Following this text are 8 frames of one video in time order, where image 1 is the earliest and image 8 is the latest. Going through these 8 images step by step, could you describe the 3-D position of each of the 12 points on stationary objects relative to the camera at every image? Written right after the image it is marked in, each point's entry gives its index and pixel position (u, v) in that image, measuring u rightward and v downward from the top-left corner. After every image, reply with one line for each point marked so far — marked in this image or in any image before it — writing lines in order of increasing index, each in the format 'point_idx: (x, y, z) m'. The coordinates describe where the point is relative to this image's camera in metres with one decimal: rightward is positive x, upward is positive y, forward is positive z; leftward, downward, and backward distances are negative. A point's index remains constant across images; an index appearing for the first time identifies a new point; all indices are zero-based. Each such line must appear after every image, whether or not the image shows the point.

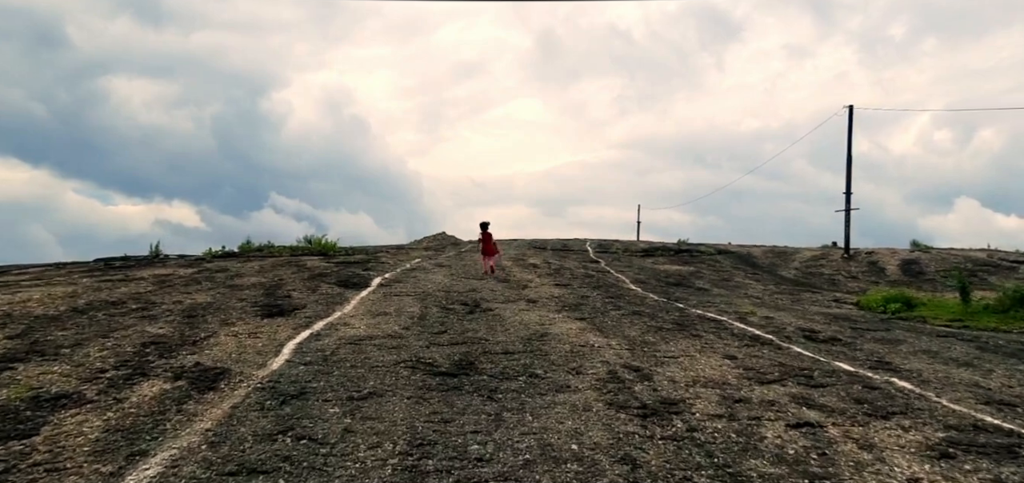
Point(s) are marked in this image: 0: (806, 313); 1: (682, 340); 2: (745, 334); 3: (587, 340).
0: (+6.6, -1.6, +13.3) m
1: (+2.6, -1.5, +9.2) m
2: (+3.8, -1.5, +9.8) m
3: (+1.2, -1.5, +9.3) m
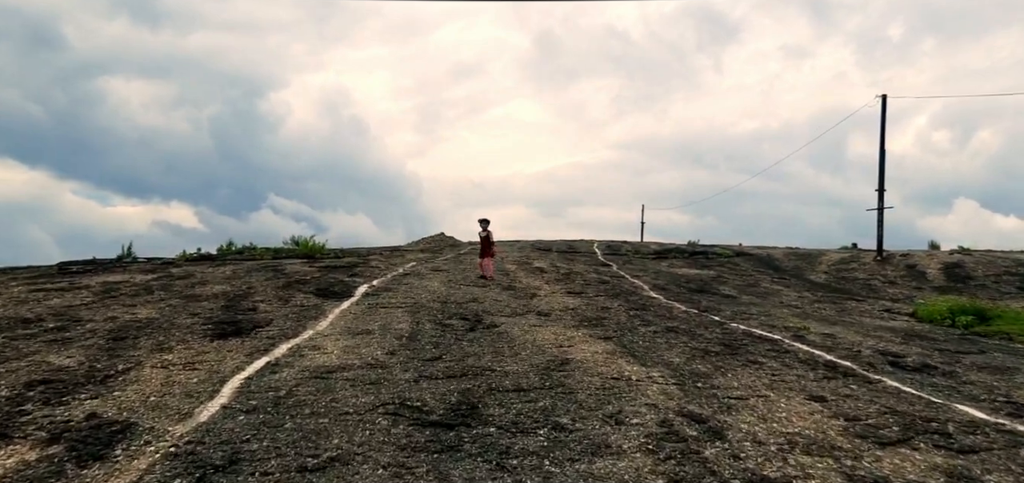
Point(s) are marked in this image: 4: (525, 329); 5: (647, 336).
0: (+6.7, -1.6, +11.4) m
1: (+2.8, -1.6, +7.2) m
2: (+4.0, -1.6, +7.9) m
3: (+1.3, -1.6, +7.3) m
4: (+0.2, -1.4, +9.9) m
5: (+2.1, -1.5, +9.5) m
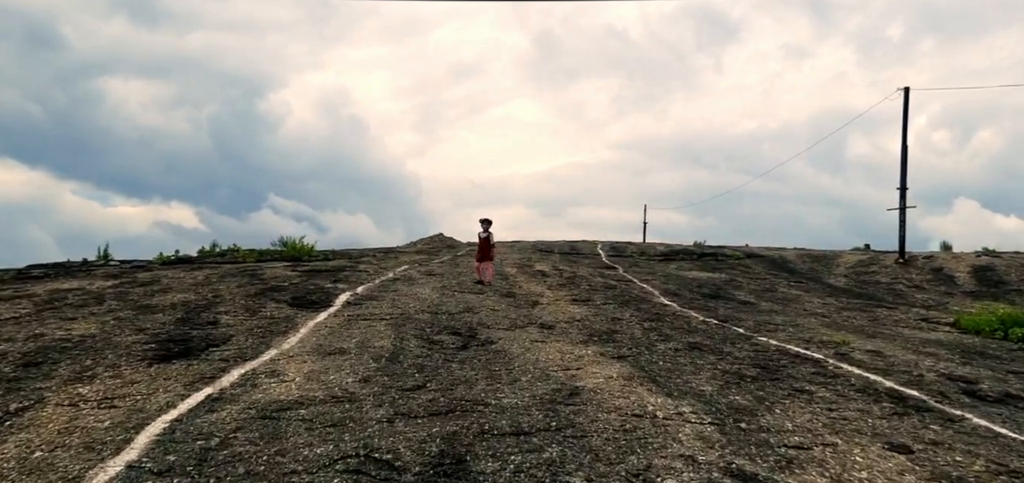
0: (+6.7, -1.7, +10.0) m
1: (+2.7, -1.6, +5.9) m
2: (+3.9, -1.6, +6.5) m
3: (+1.3, -1.6, +6.0) m
4: (+0.2, -1.5, +8.6) m
5: (+2.1, -1.6, +8.1) m
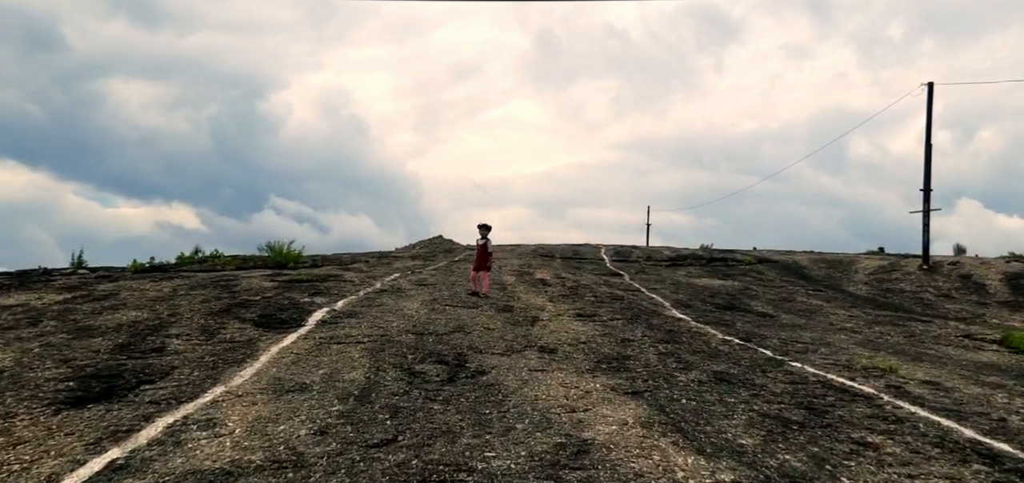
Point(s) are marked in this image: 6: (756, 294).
0: (+6.6, -1.8, +8.8) m
1: (+2.7, -1.8, +4.6) m
2: (+3.9, -1.8, +5.3) m
3: (+1.2, -1.8, +4.7) m
4: (+0.1, -1.6, +7.3) m
5: (+2.0, -1.7, +6.9) m
6: (+7.1, -1.6, +17.6) m
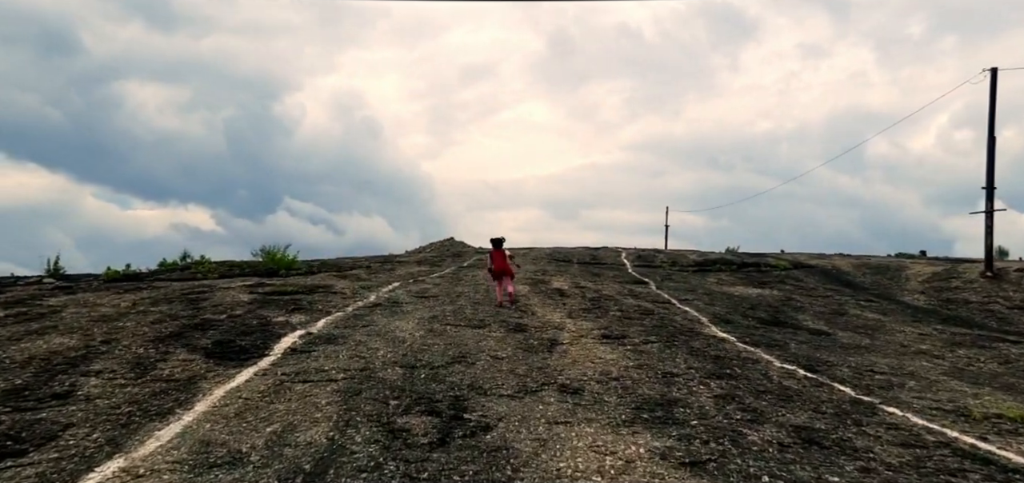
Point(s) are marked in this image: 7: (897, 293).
0: (+6.8, -2.0, +6.8) m
1: (+2.7, -1.9, +2.7) m
2: (+4.0, -1.9, +3.3) m
3: (+1.3, -1.9, +2.8) m
4: (+0.3, -1.8, +5.5) m
5: (+2.2, -1.8, +5.0) m
6: (+7.5, -1.7, +15.6) m
7: (+11.5, -1.5, +18.0) m
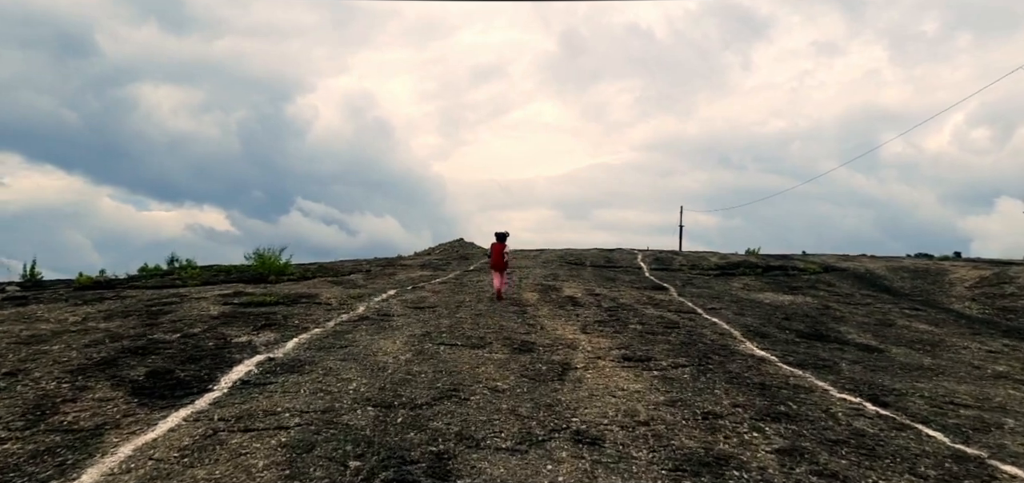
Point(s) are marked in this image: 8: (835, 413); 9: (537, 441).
0: (+6.8, -2.0, +5.1) m
1: (+2.7, -1.9, +1.2) m
2: (+3.9, -1.9, +1.8) m
3: (+1.2, -1.9, +1.3) m
4: (+0.2, -1.8, +4.0) m
5: (+2.1, -1.9, +3.4) m
6: (+7.7, -1.7, +14.0) m
7: (+11.7, -1.6, +16.3) m
8: (+3.5, -1.9, +6.6) m
9: (+0.2, -1.7, +5.3) m
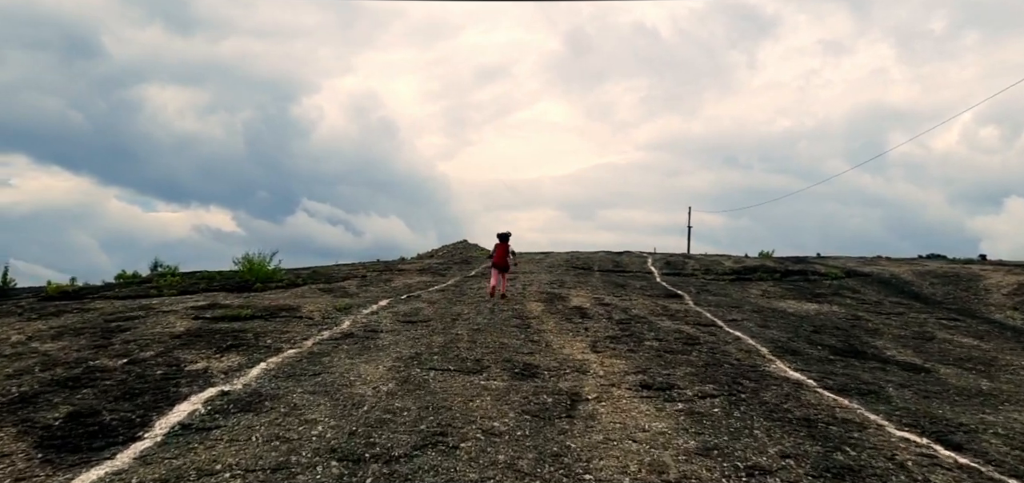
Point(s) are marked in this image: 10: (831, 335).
0: (+6.8, -2.1, +3.9) m
1: (+2.6, -2.0, 0.0) m
2: (+3.8, -2.0, +0.6) m
3: (+1.2, -2.0, +0.1) m
4: (+0.2, -1.9, +2.8) m
5: (+2.1, -2.0, +2.3) m
6: (+7.7, -1.9, +12.7) m
7: (+11.8, -1.7, +15.1) m
8: (+3.5, -2.0, +5.4) m
9: (+0.2, -1.8, +4.2) m
10: (+6.4, -1.9, +12.1) m
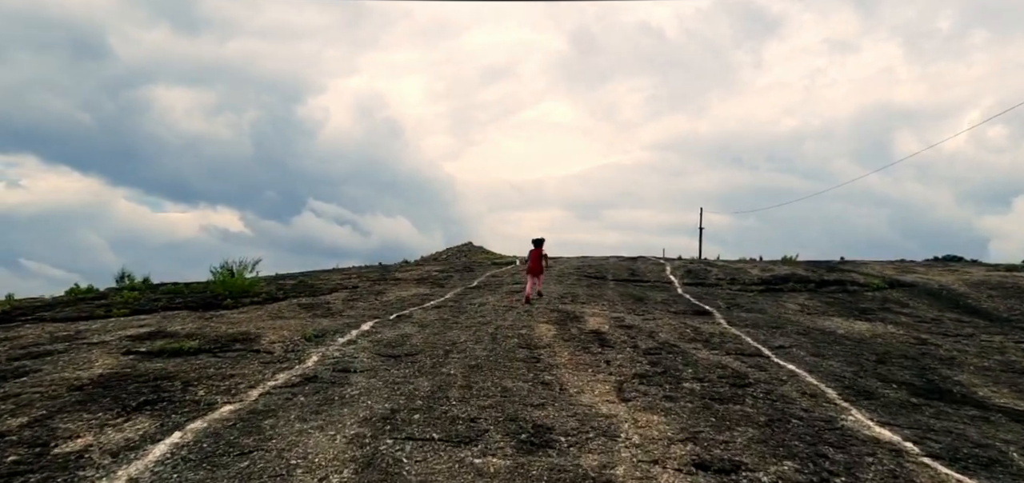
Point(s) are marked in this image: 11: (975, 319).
0: (+6.8, -2.3, +1.9) m
1: (+2.6, -2.3, -2.0) m
2: (+3.8, -2.2, -1.4) m
3: (+1.1, -2.3, -1.9) m
4: (+0.2, -2.2, +0.8) m
5: (+2.1, -2.2, +0.3) m
6: (+7.8, -2.1, +10.7) m
7: (+11.9, -1.9, +13.0) m
8: (+3.5, -2.2, +3.4) m
9: (+0.2, -2.1, +2.2) m
10: (+6.5, -2.1, +10.0) m
11: (+11.1, -1.8, +14.4) m
